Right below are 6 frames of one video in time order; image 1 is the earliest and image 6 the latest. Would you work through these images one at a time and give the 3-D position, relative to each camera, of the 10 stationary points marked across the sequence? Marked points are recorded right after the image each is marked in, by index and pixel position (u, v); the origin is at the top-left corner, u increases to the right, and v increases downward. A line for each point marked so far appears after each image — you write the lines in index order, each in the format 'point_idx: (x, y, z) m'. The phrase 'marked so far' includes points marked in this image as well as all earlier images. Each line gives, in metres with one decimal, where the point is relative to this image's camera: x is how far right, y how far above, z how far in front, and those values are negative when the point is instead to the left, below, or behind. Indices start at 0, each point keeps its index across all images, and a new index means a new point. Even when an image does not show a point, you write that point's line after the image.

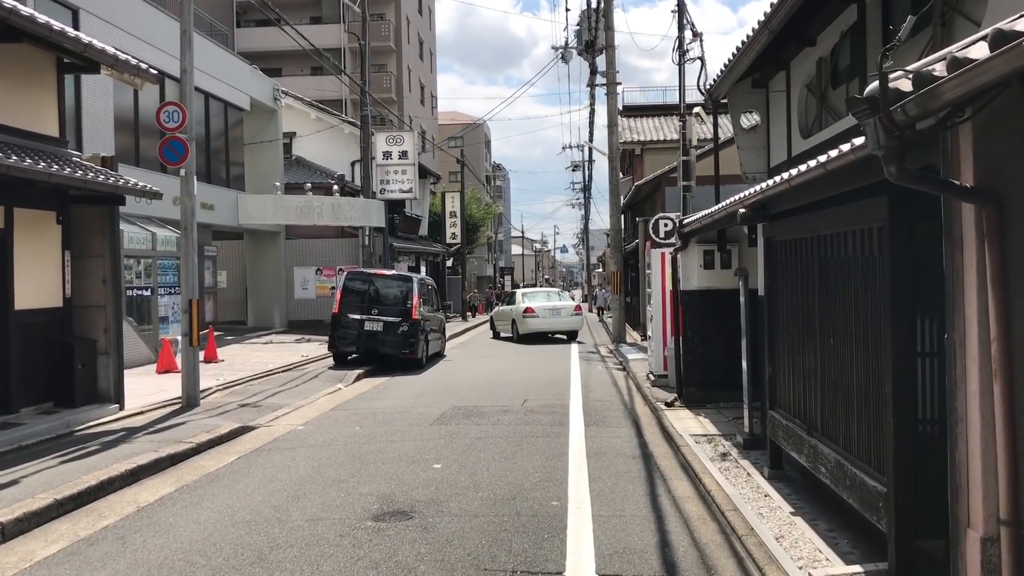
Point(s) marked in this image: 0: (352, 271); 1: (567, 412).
0: (-2.7, +0.3, +15.3) m
1: (+0.6, -1.3, +9.6) m
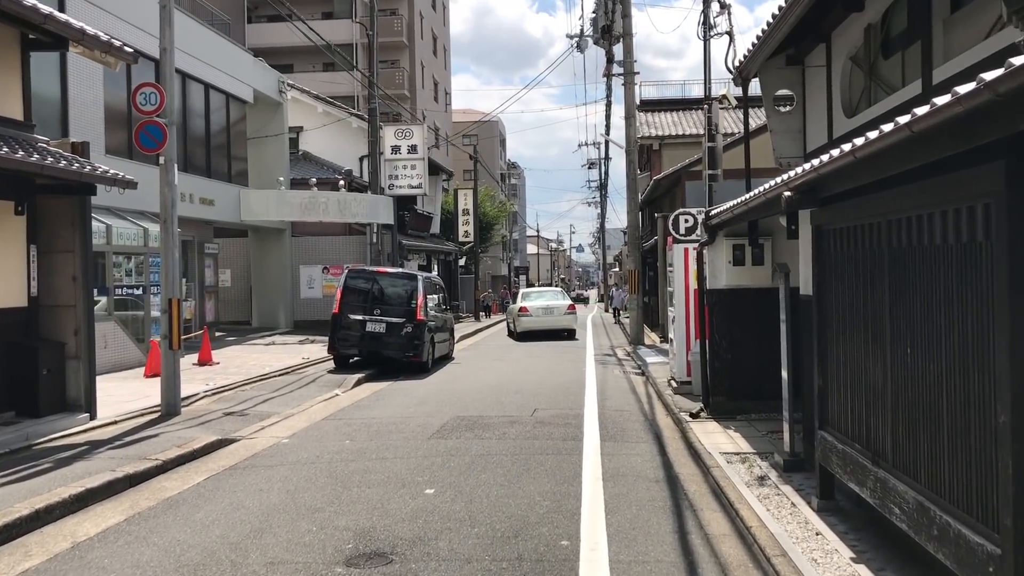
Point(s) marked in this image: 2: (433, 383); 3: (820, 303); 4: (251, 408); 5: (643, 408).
0: (-2.5, +0.3, +14.4) m
1: (+0.7, -1.3, +8.7) m
2: (-1.1, -1.3, +12.8) m
3: (+1.9, -0.1, +5.4) m
4: (-3.0, -1.4, +10.3) m
5: (+1.5, -1.3, +10.0) m
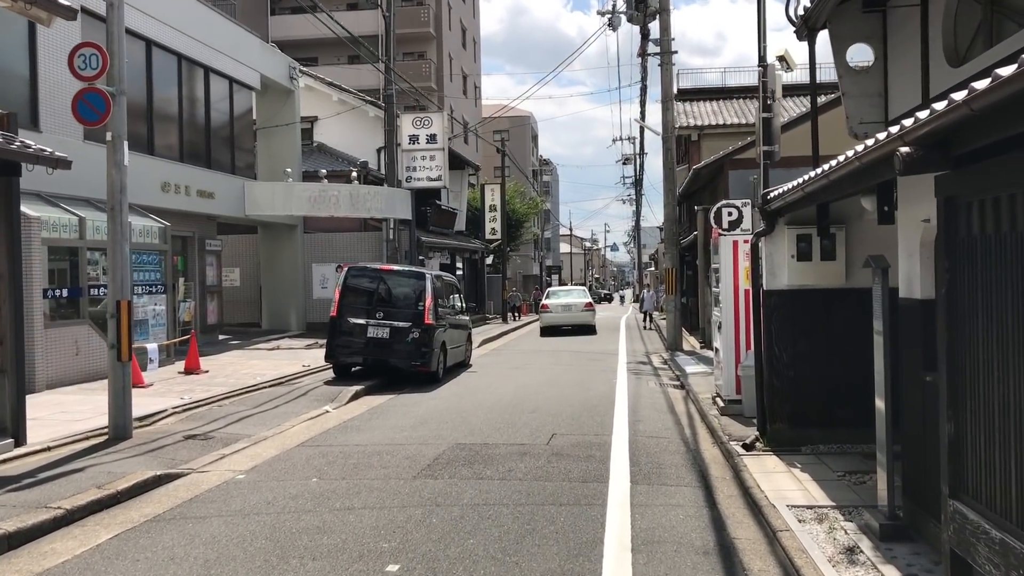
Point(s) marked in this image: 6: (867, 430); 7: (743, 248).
0: (-2.2, +0.3, +12.9) m
1: (+0.7, -1.3, +7.0) m
2: (-0.9, -1.3, +11.2) m
3: (+1.8, -0.1, +3.7) m
4: (-2.9, -1.4, +8.8) m
5: (+1.6, -1.4, +8.3) m
6: (+2.8, -1.1, +7.2) m
7: (+2.3, +0.4, +9.1) m
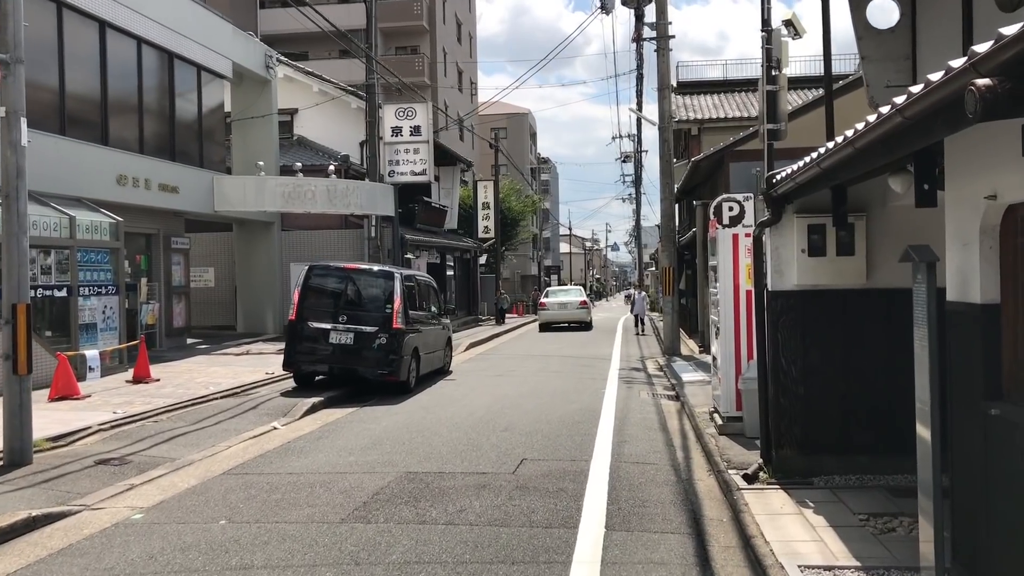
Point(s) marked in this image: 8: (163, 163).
0: (-2.5, +0.3, +11.7) m
1: (+0.4, -1.3, +5.9) m
2: (-1.2, -1.4, +10.0) m
3: (+1.5, -0.1, +2.5) m
4: (-3.2, -1.4, +7.7) m
5: (+1.3, -1.4, +7.2) m
6: (+2.5, -1.1, +6.0) m
7: (+2.1, +0.4, +7.9) m
8: (-6.3, +2.2, +16.1) m
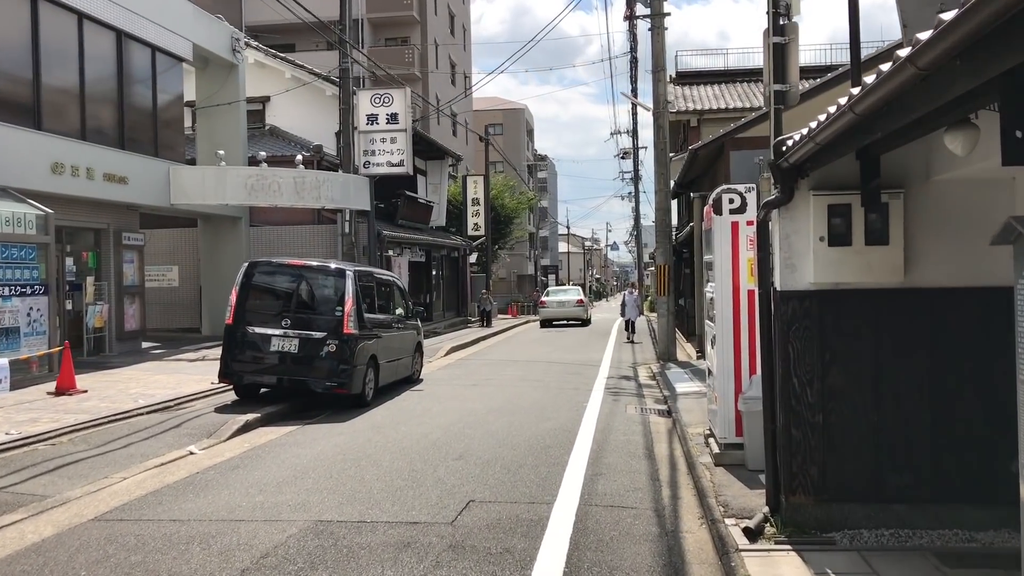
0: (-2.9, +0.3, +10.3) m
1: (+0.1, -1.3, +4.5) m
2: (-1.5, -1.3, +8.7) m
3: (+1.1, -0.1, +1.2) m
4: (-3.5, -1.4, +6.3) m
5: (+0.9, -1.4, +5.8) m
6: (+2.2, -1.1, +4.6) m
7: (+1.7, +0.4, +6.5) m
8: (-6.6, +2.3, +14.7) m
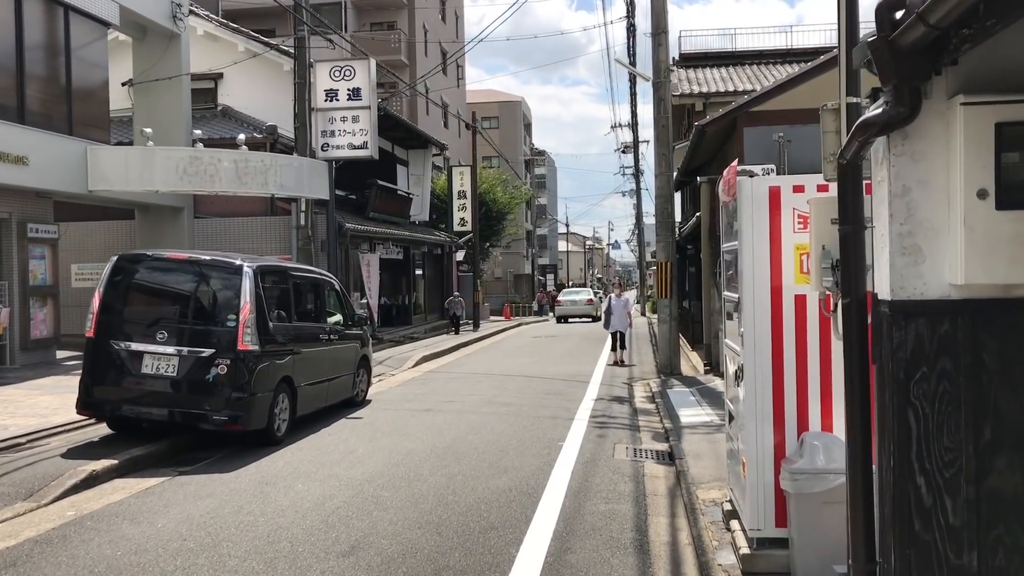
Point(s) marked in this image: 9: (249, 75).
0: (-3.3, +0.3, +7.9) m
1: (-0.3, -1.4, +2.1) m
2: (-1.9, -1.4, +6.3) m
3: (+0.7, -0.1, -1.2) m
4: (-3.9, -1.4, +3.9) m
5: (+0.5, -1.4, +3.4) m
6: (+1.8, -1.2, +2.2) m
7: (+1.3, +0.4, +4.1) m
8: (-7.0, +2.2, +12.4) m
9: (-5.6, +4.5, +19.4) m
